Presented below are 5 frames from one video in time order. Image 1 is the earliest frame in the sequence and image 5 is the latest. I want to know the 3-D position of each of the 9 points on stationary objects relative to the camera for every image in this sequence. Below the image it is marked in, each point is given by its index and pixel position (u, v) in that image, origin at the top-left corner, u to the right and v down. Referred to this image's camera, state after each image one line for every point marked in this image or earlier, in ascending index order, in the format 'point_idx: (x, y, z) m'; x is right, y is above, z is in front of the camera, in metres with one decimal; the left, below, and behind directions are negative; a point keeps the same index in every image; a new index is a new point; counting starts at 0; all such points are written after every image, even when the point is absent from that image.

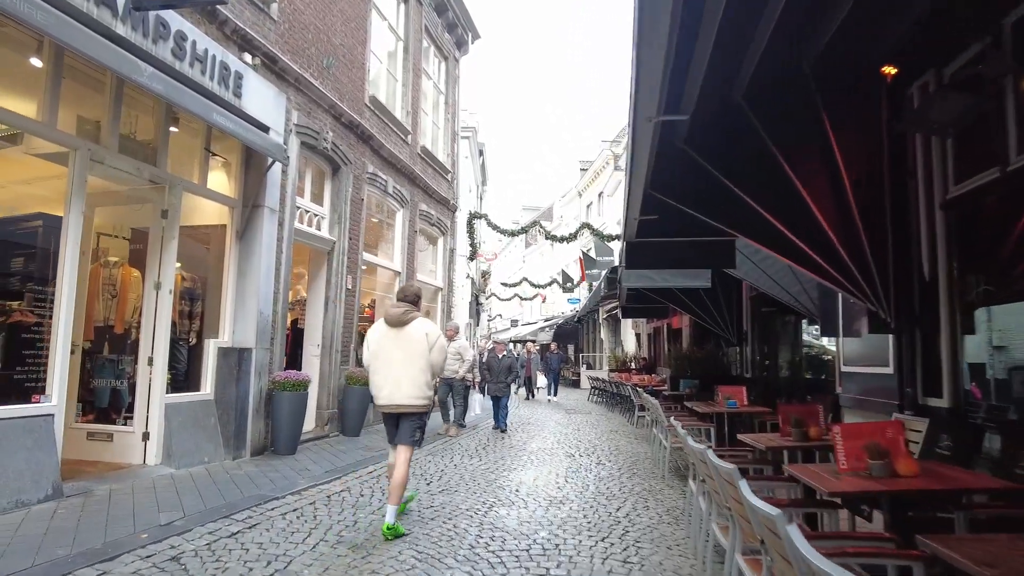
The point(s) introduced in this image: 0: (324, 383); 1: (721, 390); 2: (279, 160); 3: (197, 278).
0: (-2.8, -1.4, +9.7) m
1: (+2.5, -1.2, +7.8) m
2: (-2.8, +1.6, +7.9) m
3: (-3.6, +0.1, +7.6) m
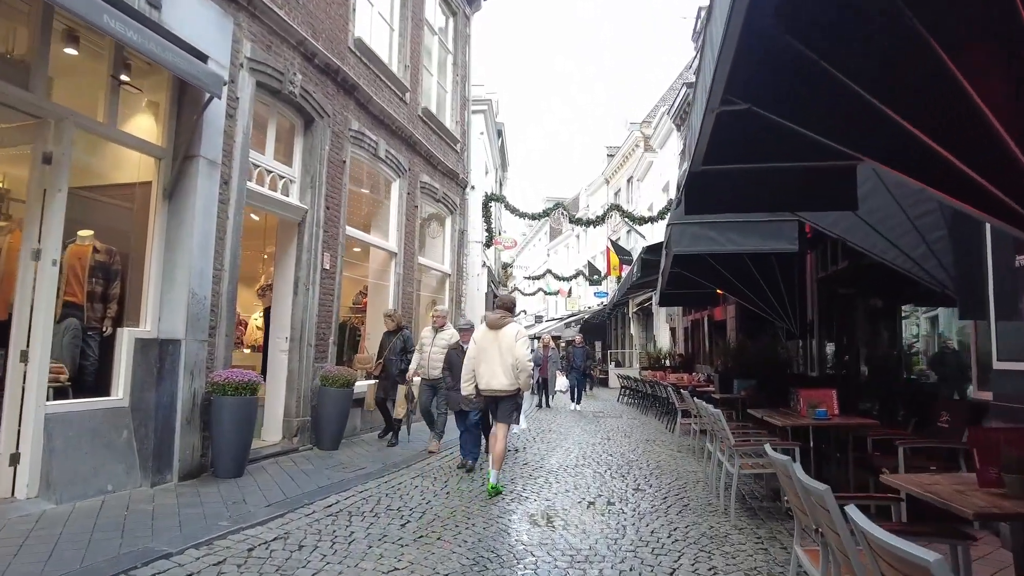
0: (-2.6, -1.2, +7.9) m
1: (+2.6, -0.9, +5.8) m
2: (-2.7, +1.8, +6.1) m
3: (-3.6, +0.3, +5.8) m
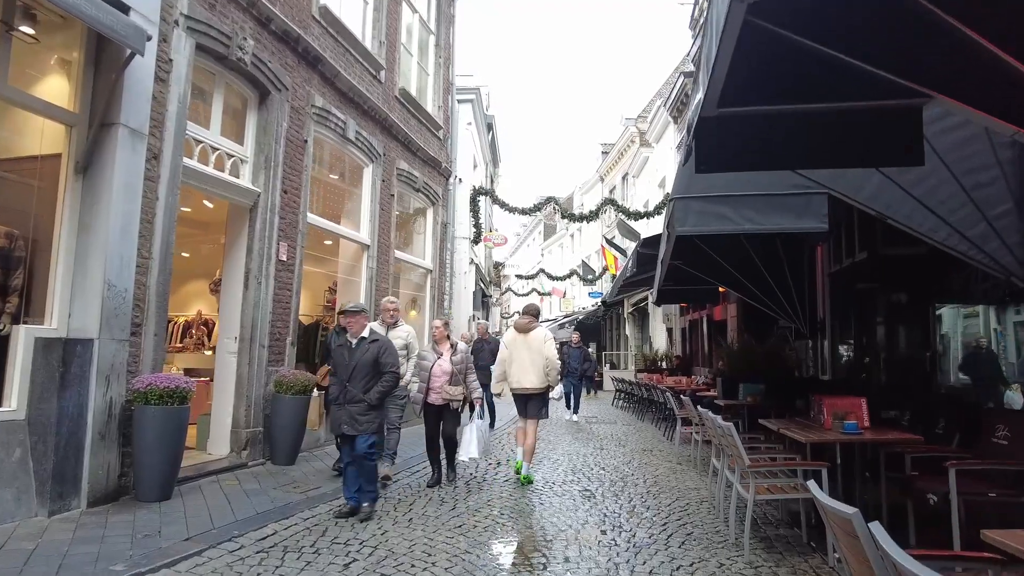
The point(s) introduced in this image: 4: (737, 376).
0: (-2.8, -1.1, +6.9) m
1: (+2.4, -0.9, +4.9) m
2: (-3.0, +1.9, +5.2) m
3: (-3.8, +0.4, +4.9) m
4: (+3.2, -1.2, +9.2) m
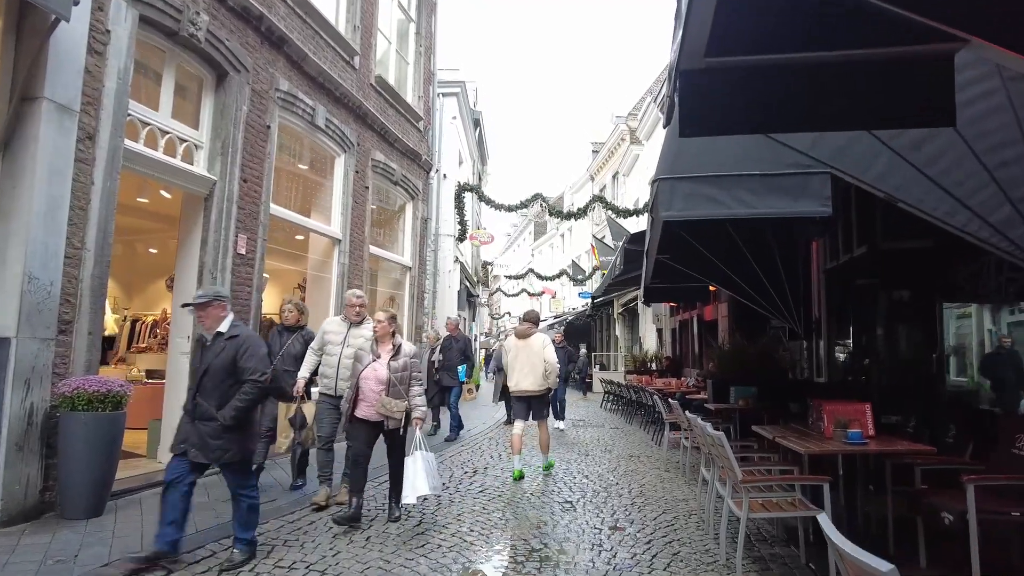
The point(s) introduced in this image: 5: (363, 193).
0: (-3.1, -1.0, +6.4) m
1: (+2.1, -0.8, +4.5) m
2: (-3.2, +1.9, +4.7) m
3: (-4.0, +0.5, +4.3) m
4: (+2.9, -1.2, +8.7) m
5: (-2.2, +1.4, +9.8) m
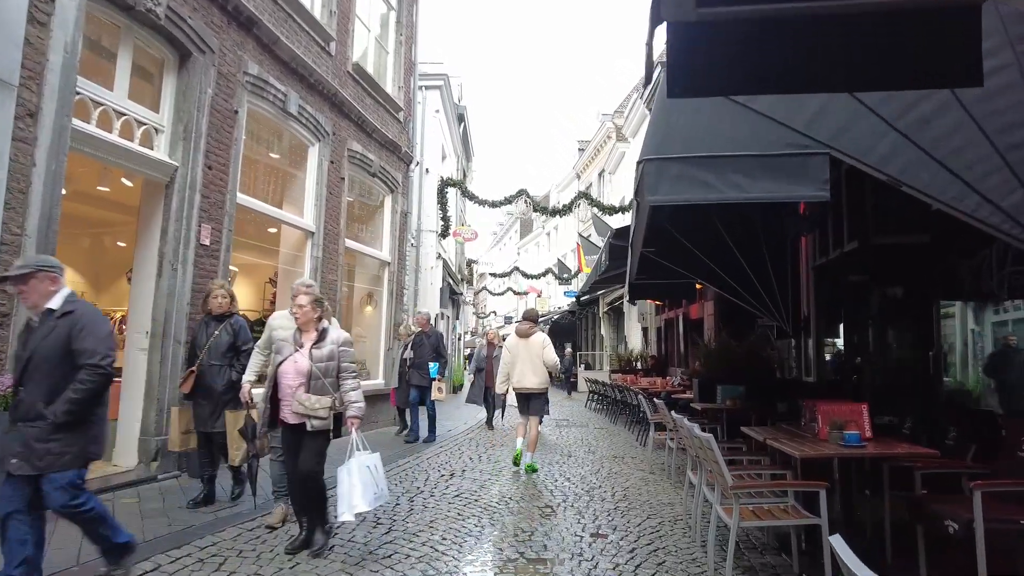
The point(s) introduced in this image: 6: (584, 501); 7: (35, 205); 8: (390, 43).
0: (-3.3, -1.0, +6.0) m
1: (+2.0, -0.8, +4.2) m
2: (-3.3, +2.0, +4.3) m
3: (-4.1, +0.5, +3.9) m
4: (+2.6, -1.2, +8.5) m
5: (-2.5, +1.5, +9.4) m
6: (+0.7, -2.0, +6.0) m
7: (-3.5, +0.6, +4.8) m
8: (-2.2, +4.4, +11.7) m
